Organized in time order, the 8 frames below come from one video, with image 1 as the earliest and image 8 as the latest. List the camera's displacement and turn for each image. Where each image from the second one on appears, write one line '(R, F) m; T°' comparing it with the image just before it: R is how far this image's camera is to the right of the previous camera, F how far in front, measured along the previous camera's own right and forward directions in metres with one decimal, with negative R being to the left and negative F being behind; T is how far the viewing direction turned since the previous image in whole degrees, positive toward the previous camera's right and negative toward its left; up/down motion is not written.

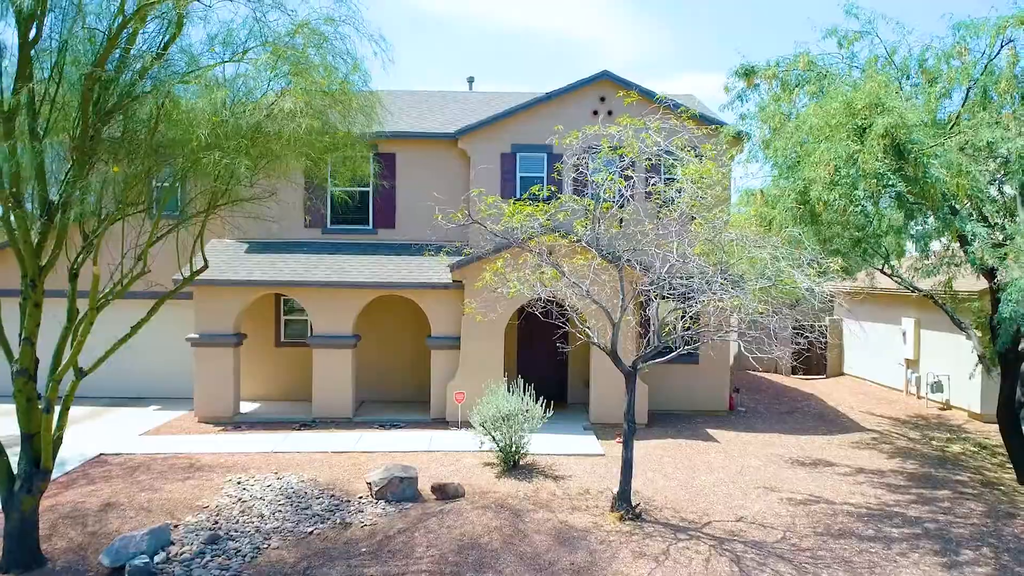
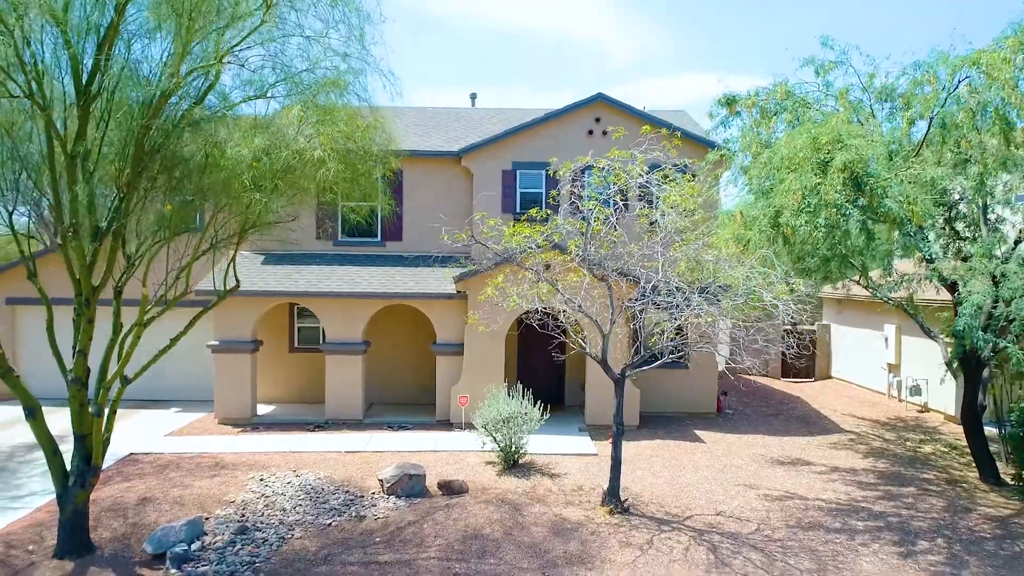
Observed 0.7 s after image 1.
(0.0, -0.8) m; 0°
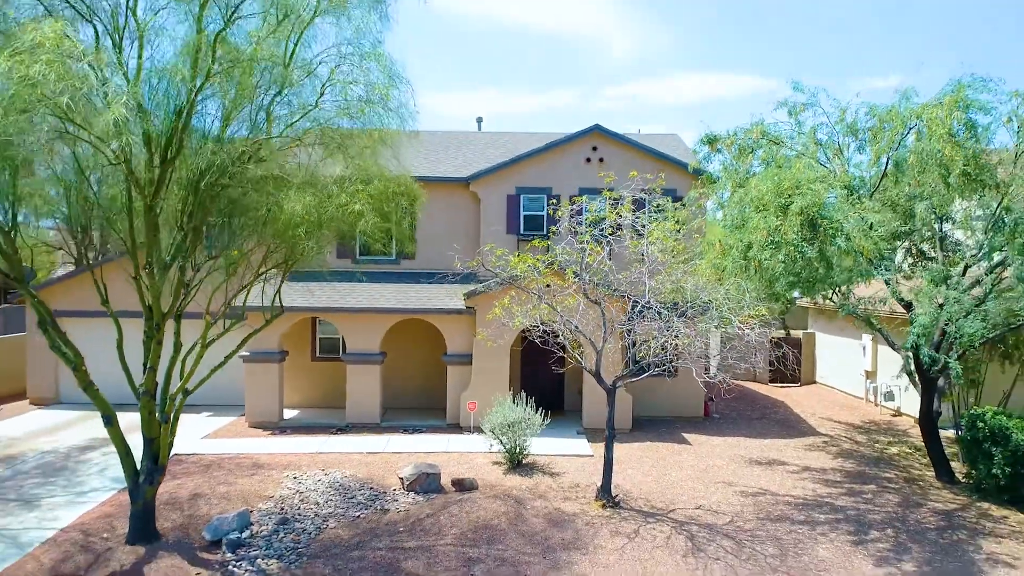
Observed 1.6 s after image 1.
(0.0, -1.2) m; 0°
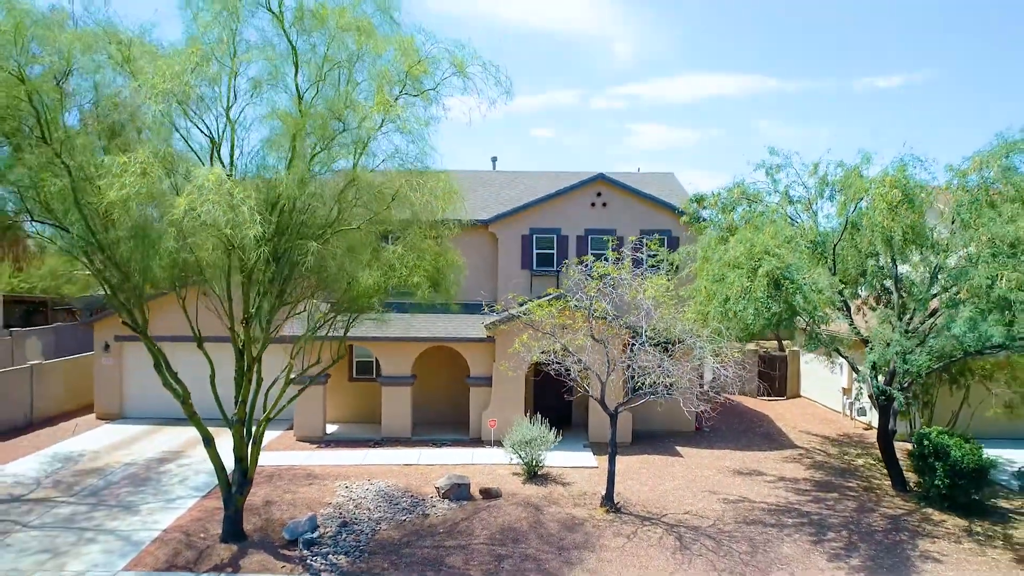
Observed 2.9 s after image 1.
(-0.2, -2.0) m; 0°
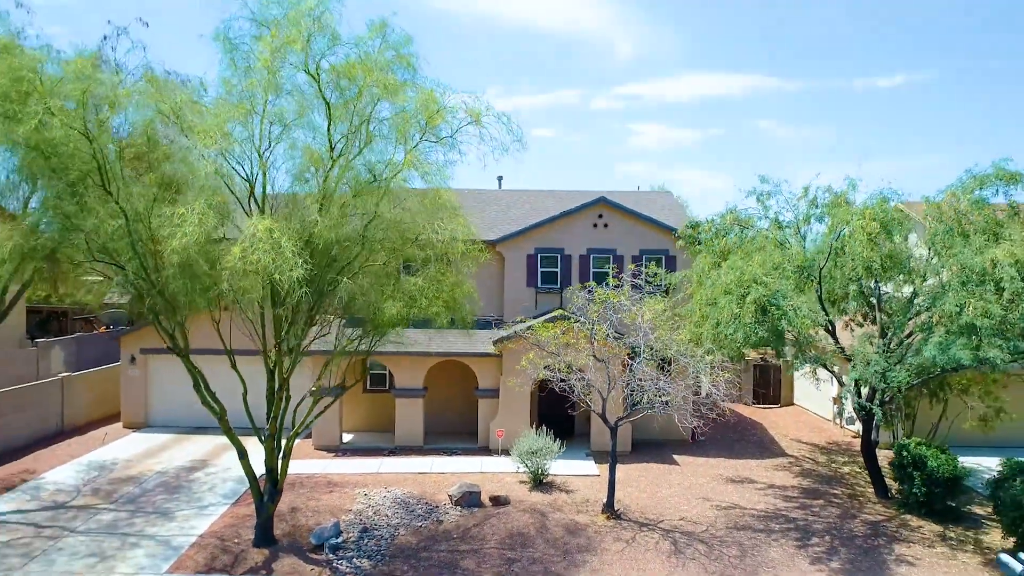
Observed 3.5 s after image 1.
(-0.1, -0.9) m; 0°
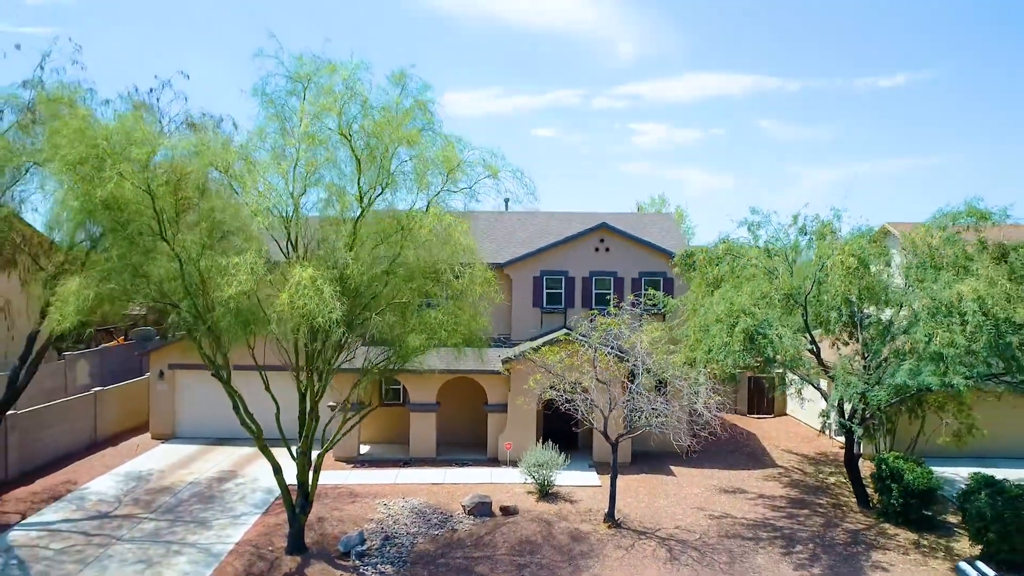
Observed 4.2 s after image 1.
(-0.1, -1.1) m; 0°
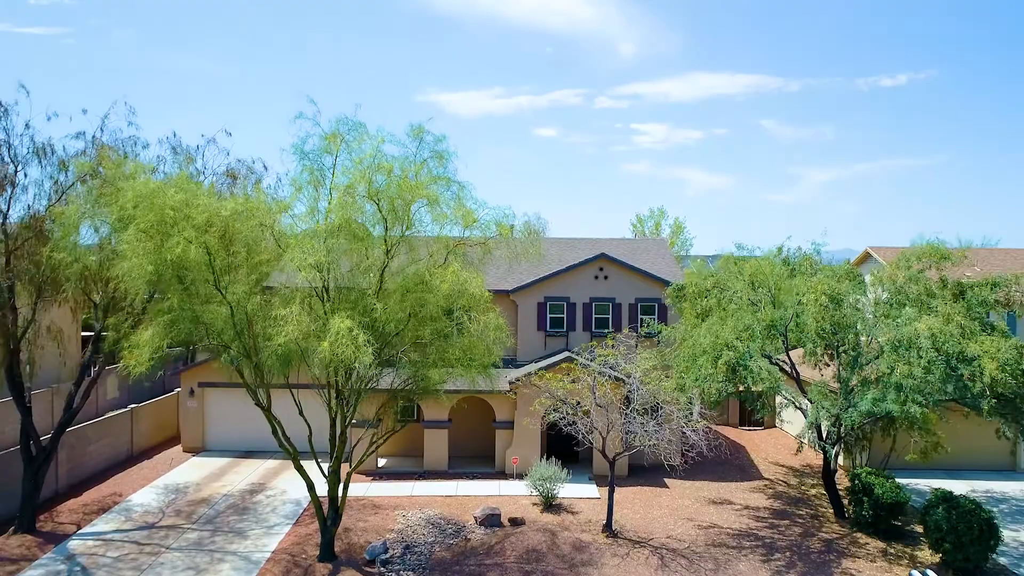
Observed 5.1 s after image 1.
(-0.1, -1.5) m; 0°
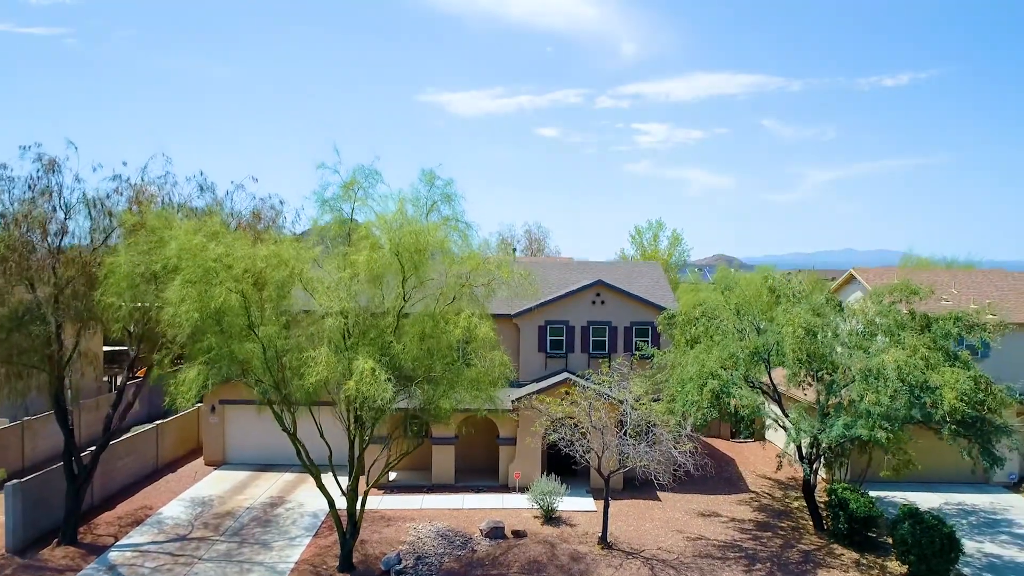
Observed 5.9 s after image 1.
(0.0, -1.3) m; 0°
